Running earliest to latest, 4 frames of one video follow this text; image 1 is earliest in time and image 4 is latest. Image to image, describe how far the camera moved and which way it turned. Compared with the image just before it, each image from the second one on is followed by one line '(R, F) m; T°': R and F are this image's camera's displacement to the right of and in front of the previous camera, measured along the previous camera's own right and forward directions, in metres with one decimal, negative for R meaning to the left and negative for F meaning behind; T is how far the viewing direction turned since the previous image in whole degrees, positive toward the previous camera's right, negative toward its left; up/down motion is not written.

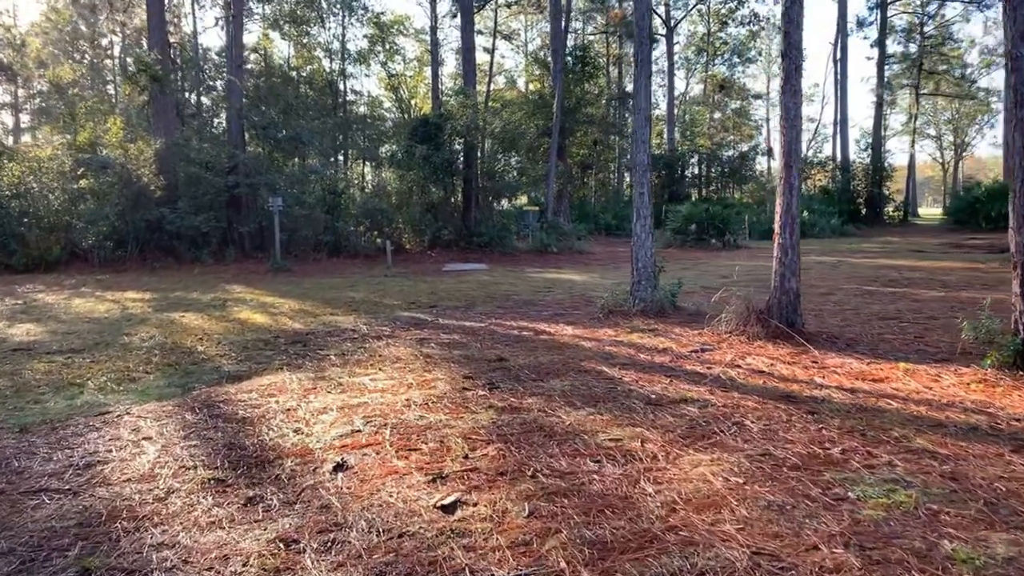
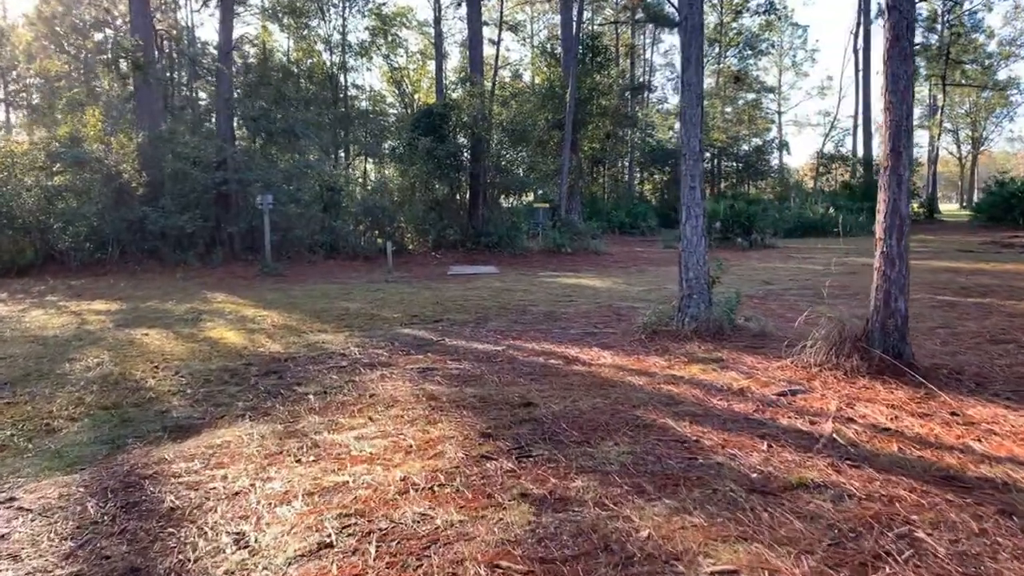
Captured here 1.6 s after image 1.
(-0.1, +1.1) m; 0°
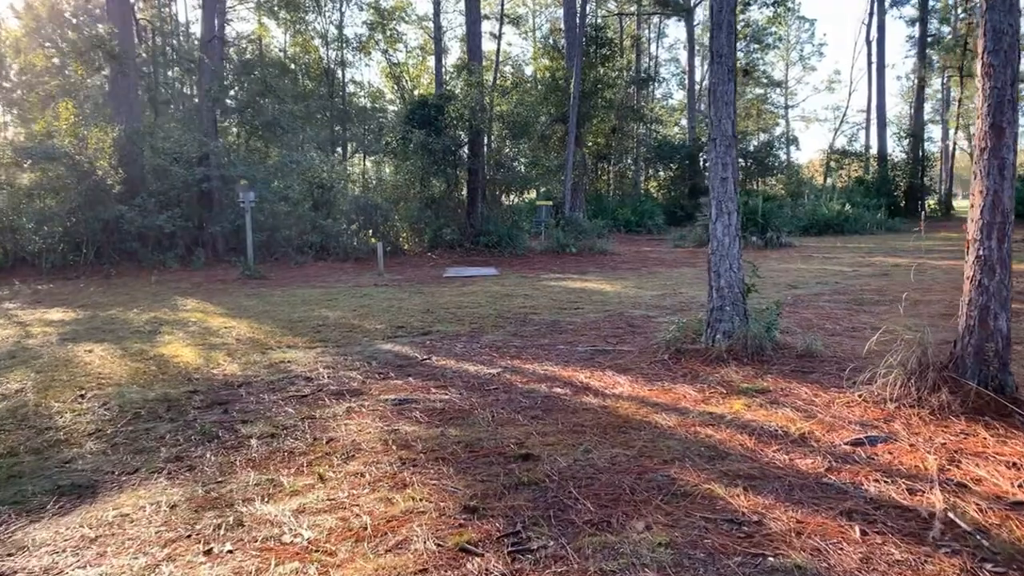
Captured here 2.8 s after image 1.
(0.0, +0.9) m; 0°
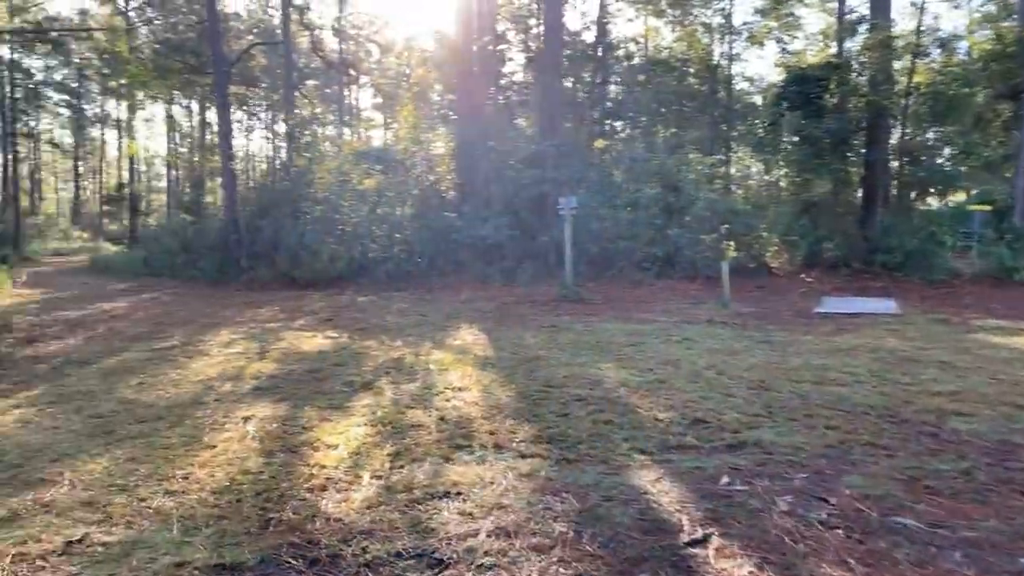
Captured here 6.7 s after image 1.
(0.0, +2.6) m; -27°
